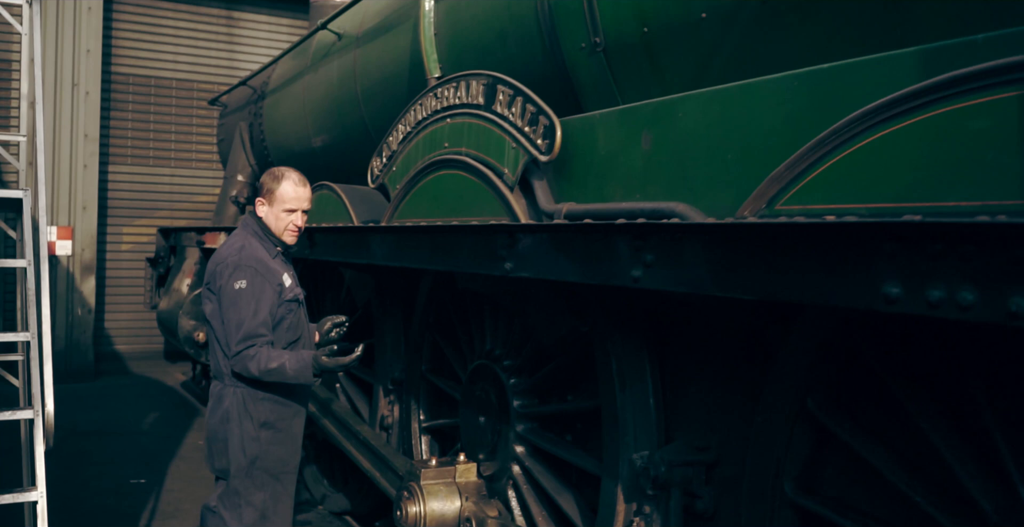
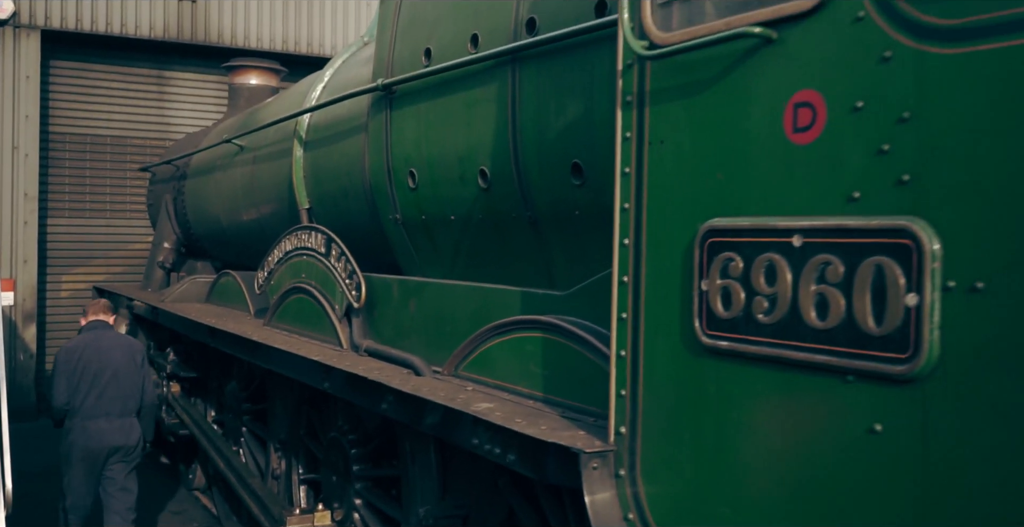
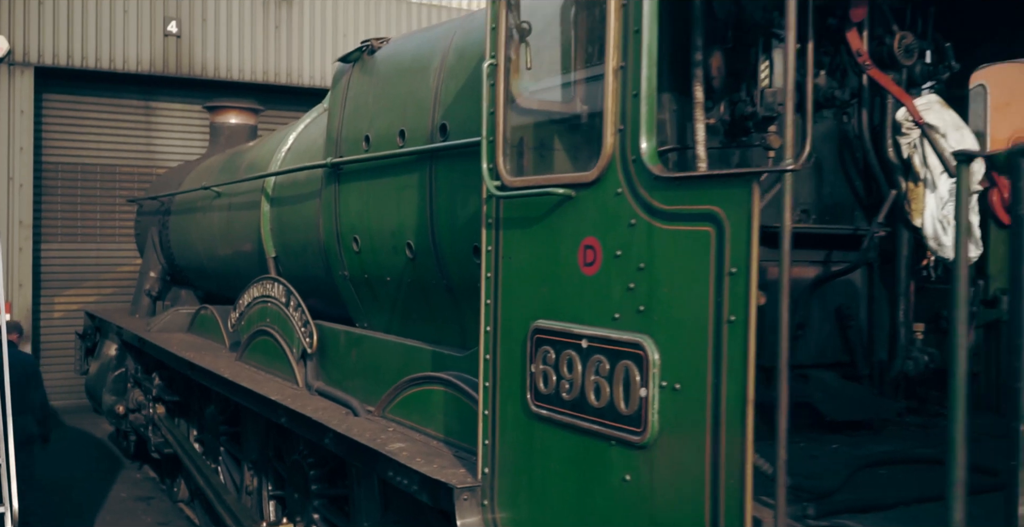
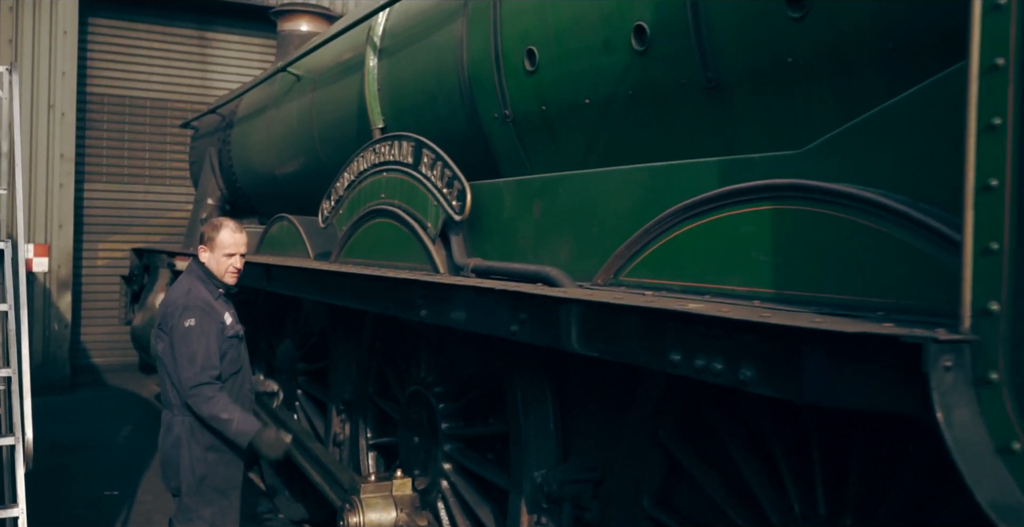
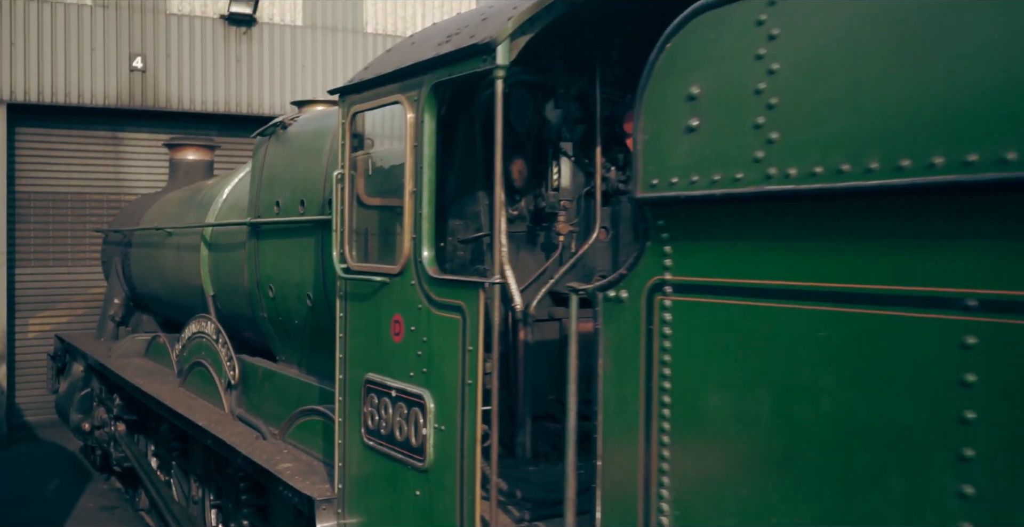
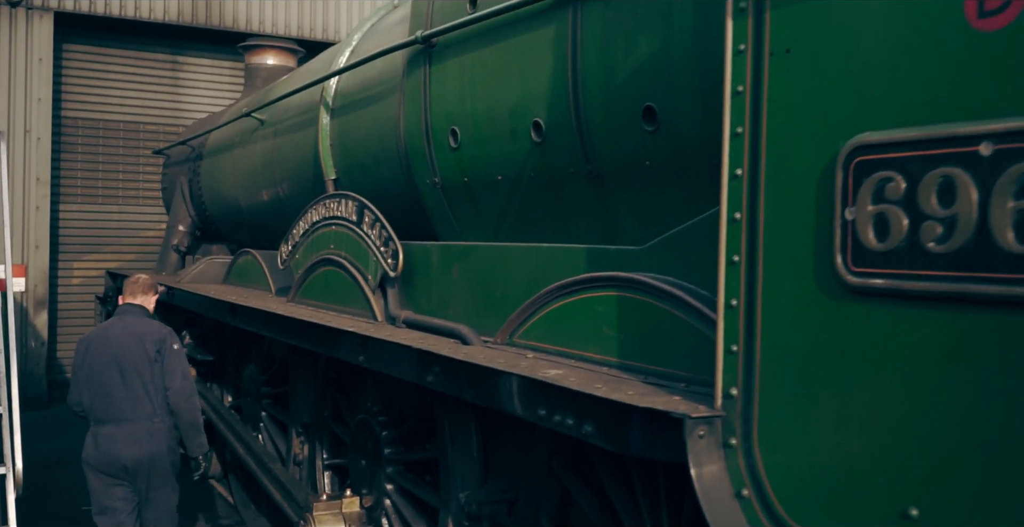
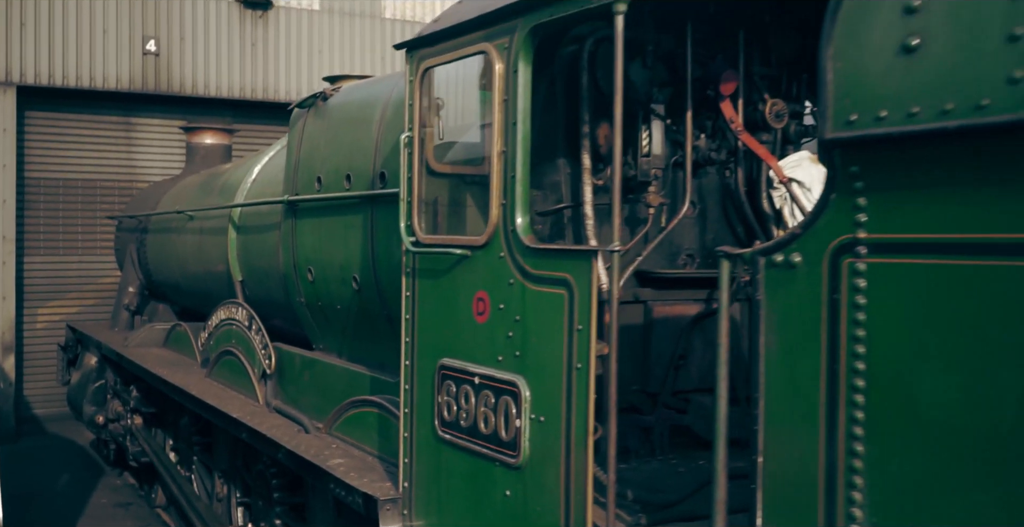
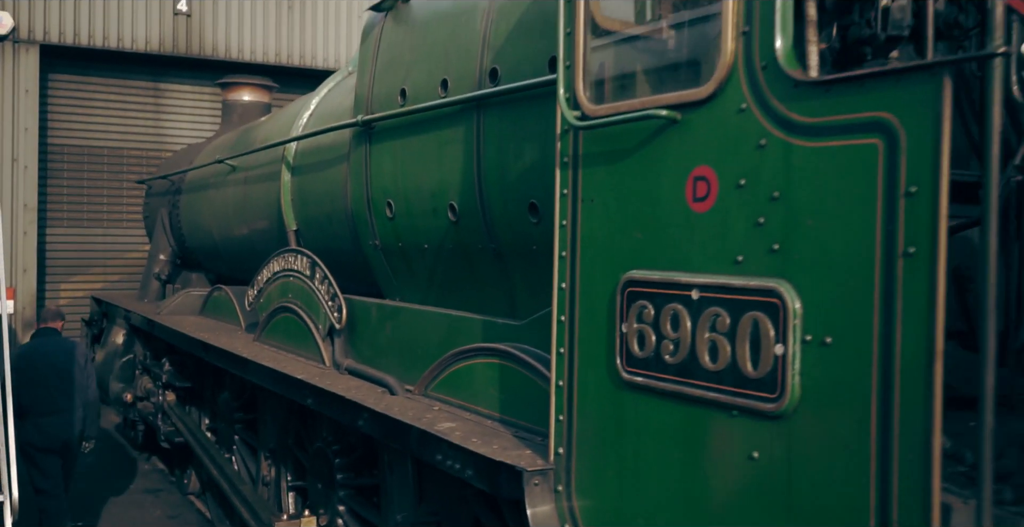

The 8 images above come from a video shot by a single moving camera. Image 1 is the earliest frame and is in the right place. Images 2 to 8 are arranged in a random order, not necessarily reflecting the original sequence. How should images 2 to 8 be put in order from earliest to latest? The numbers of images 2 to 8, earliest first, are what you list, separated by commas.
4, 6, 2, 8, 3, 7, 5
